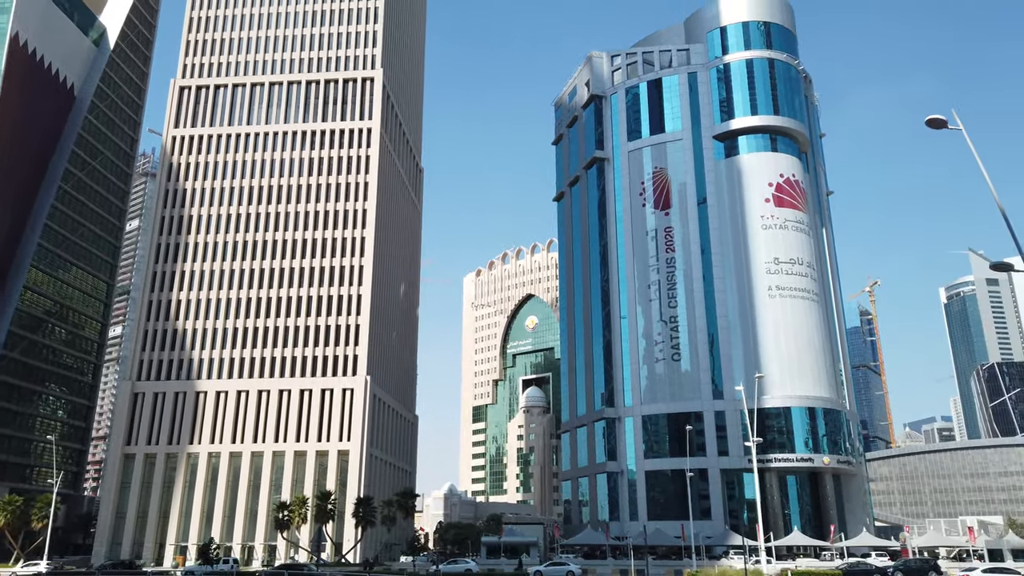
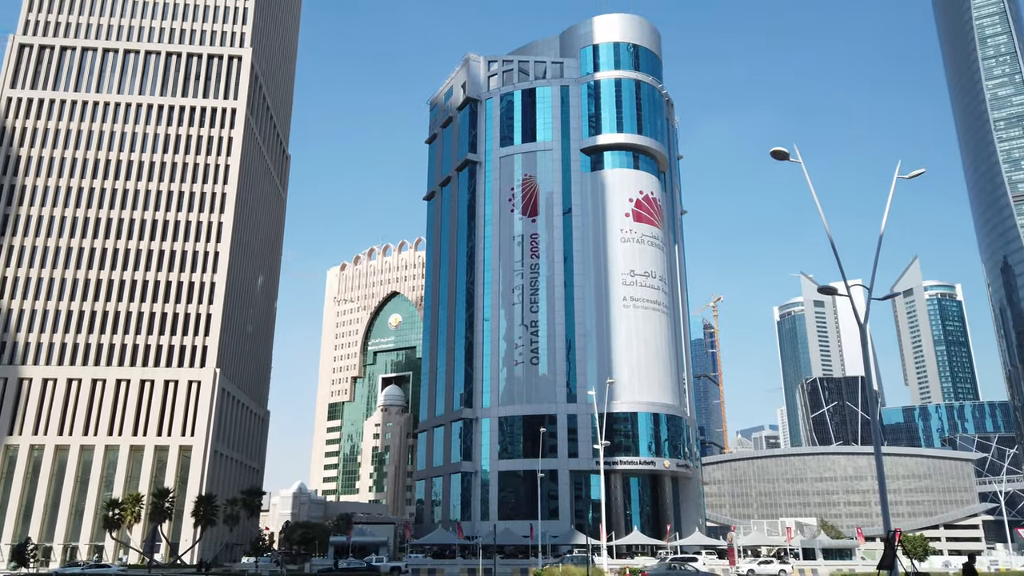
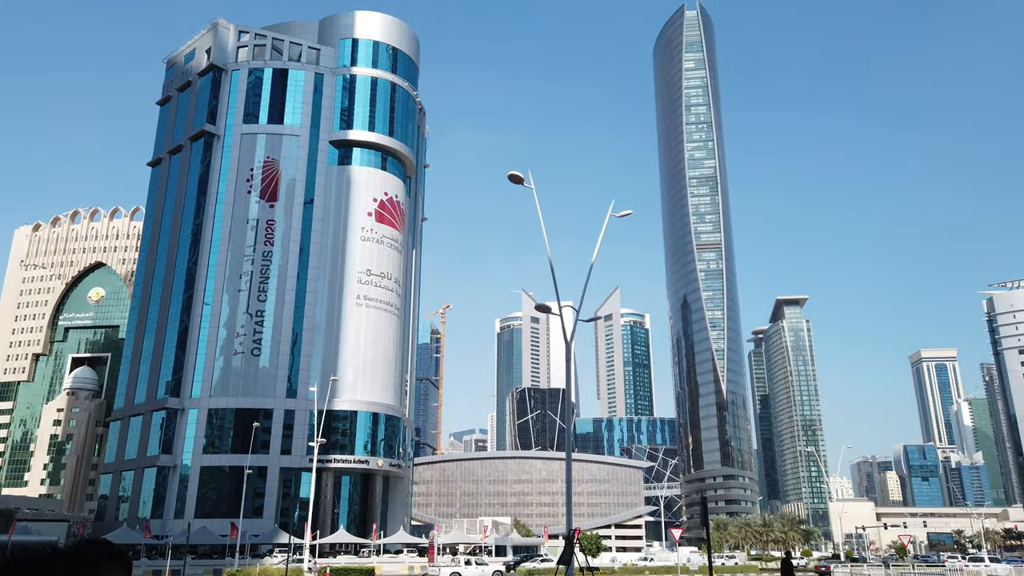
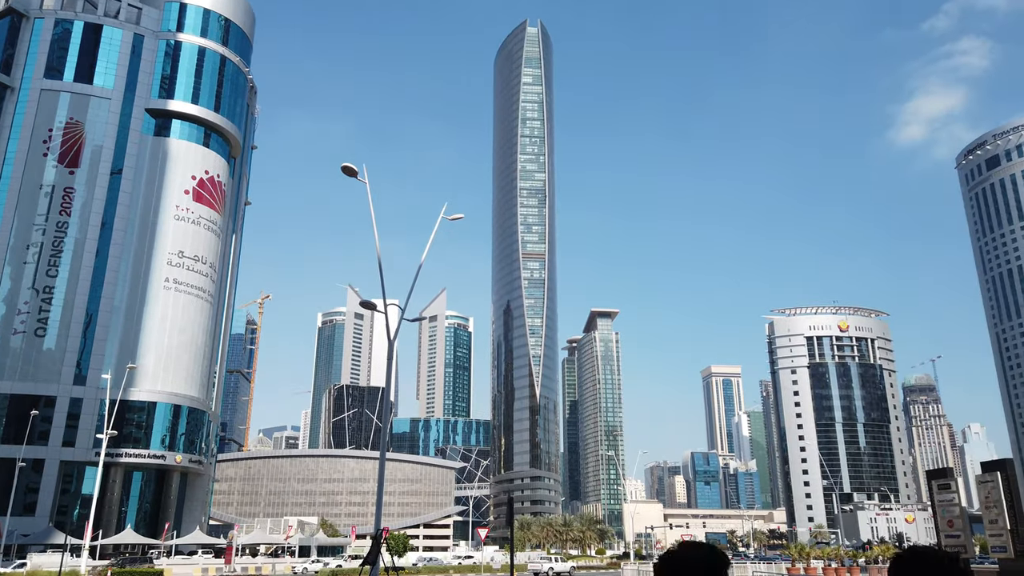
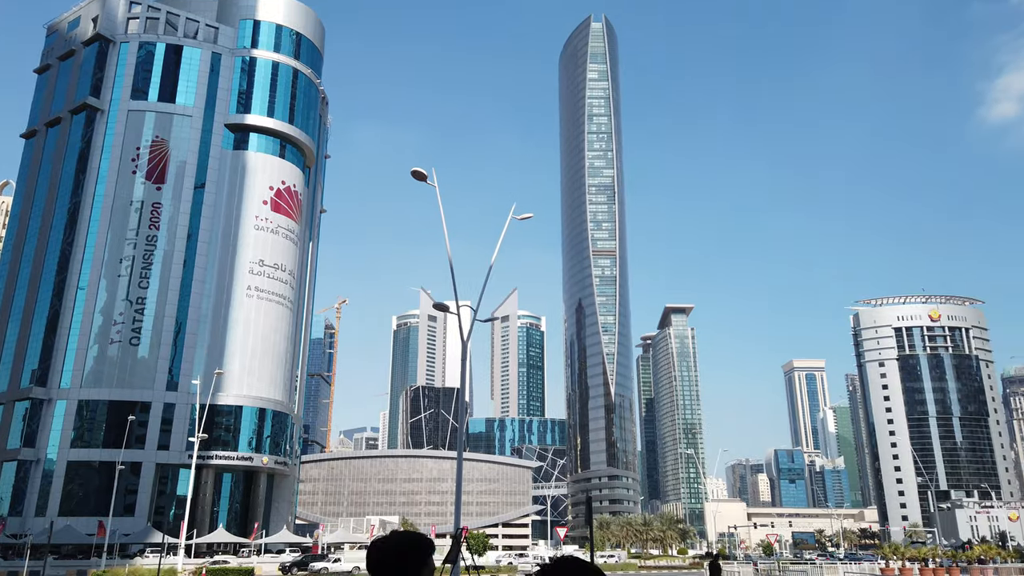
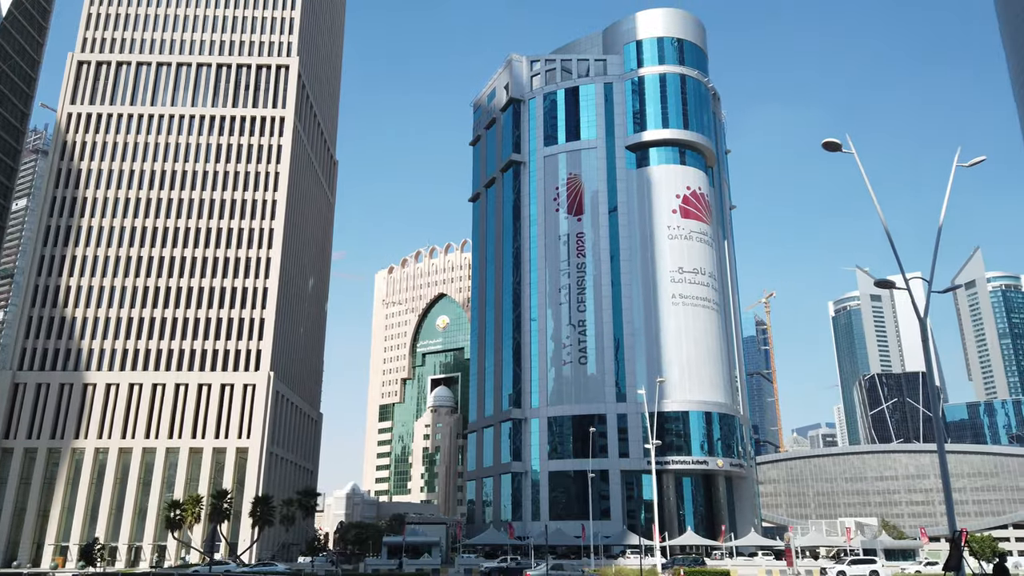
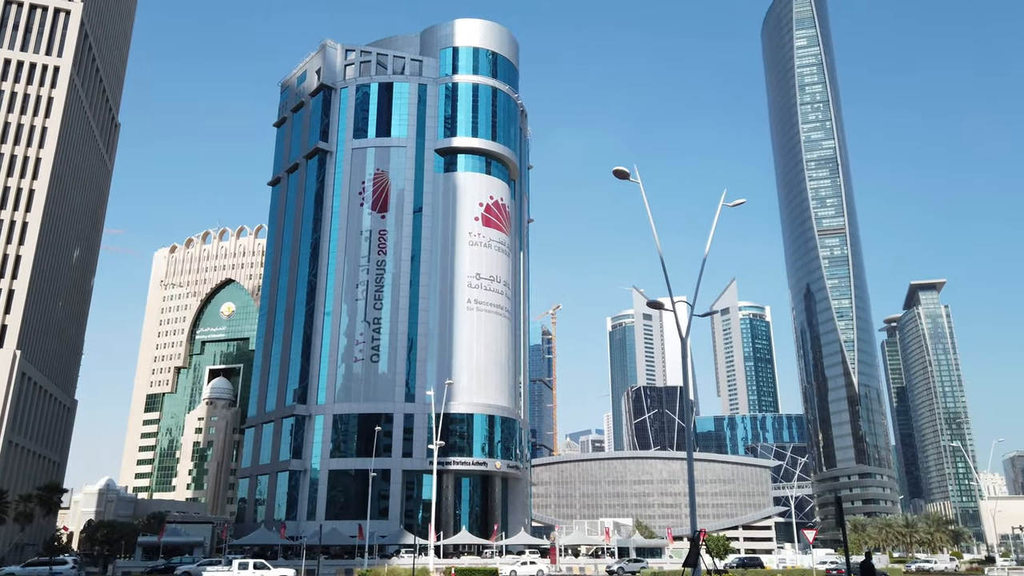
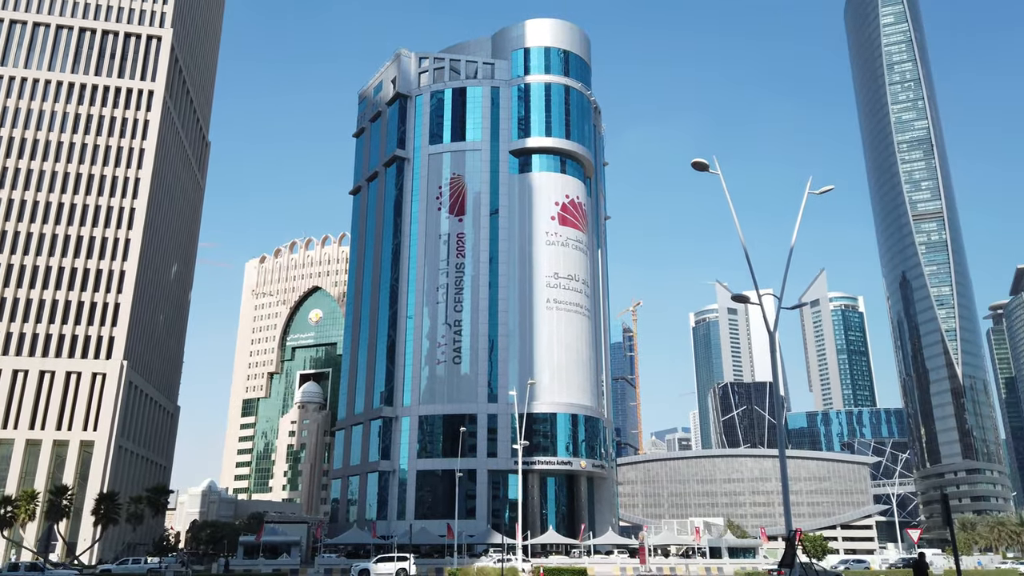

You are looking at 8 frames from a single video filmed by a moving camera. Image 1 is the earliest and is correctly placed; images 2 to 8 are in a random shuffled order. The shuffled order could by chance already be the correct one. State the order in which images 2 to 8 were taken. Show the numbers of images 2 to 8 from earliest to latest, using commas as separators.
6, 2, 8, 7, 3, 5, 4
